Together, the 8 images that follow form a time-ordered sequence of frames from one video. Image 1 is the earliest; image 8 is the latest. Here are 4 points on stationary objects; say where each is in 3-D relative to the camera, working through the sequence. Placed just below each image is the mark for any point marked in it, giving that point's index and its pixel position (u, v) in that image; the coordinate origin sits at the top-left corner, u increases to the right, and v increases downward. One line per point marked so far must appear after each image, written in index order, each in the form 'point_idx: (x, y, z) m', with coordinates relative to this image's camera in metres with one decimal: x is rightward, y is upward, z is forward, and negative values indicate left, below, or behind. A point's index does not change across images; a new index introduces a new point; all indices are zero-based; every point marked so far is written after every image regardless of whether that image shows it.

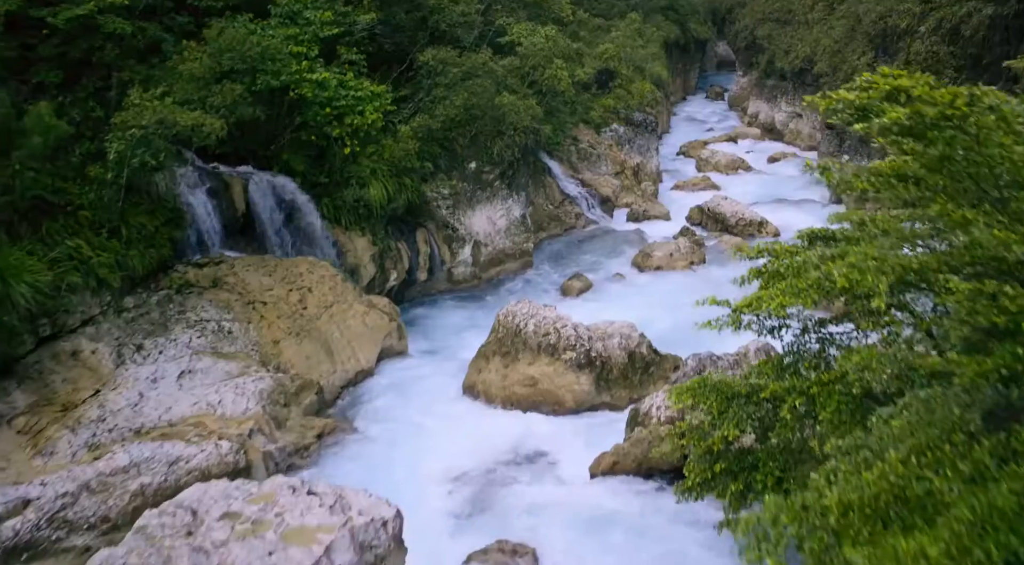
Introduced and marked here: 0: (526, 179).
0: (+0.3, +2.5, +18.6) m
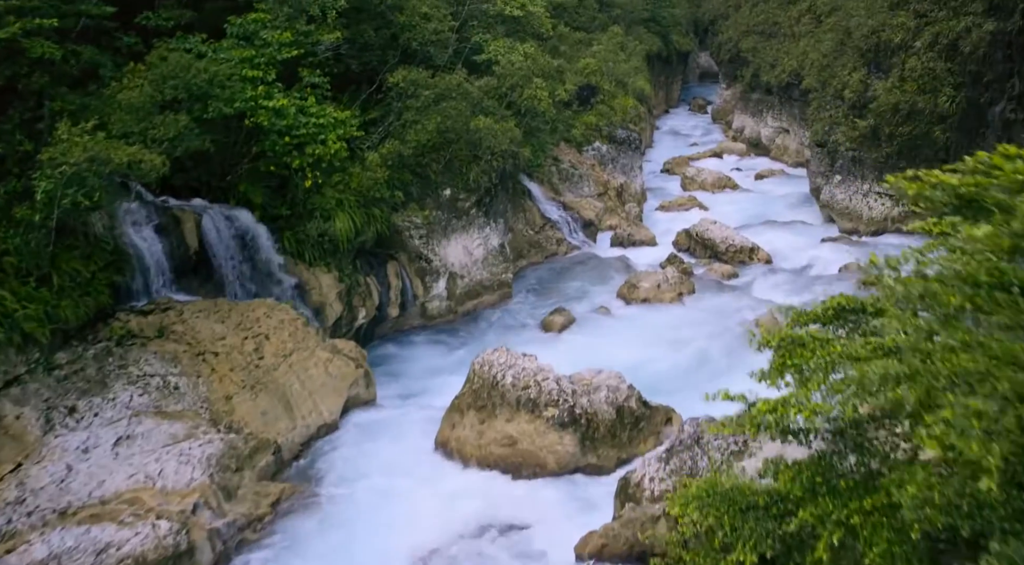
0: (-0.2, +1.8, +17.5) m
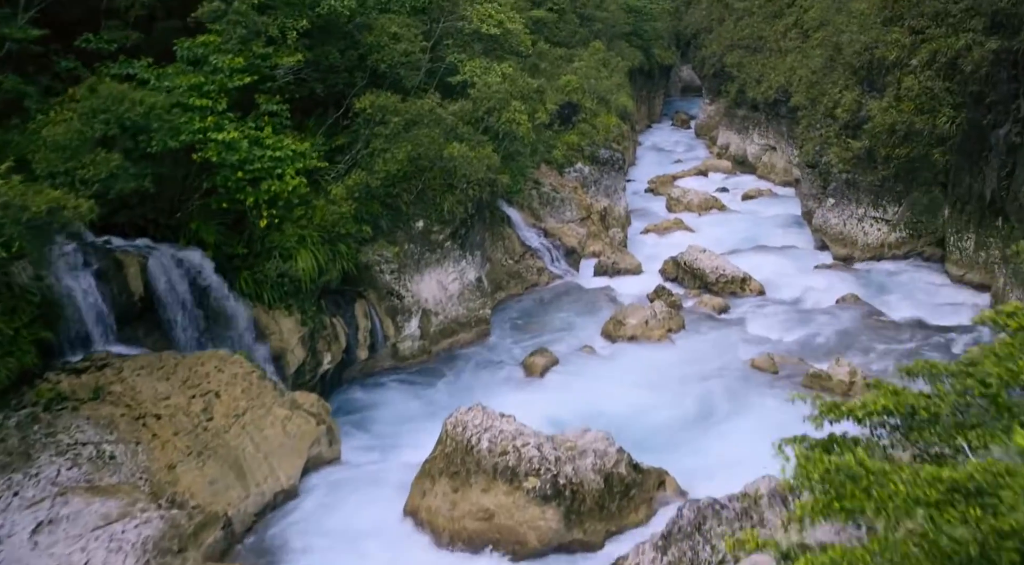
0: (-0.7, +1.0, +16.5) m
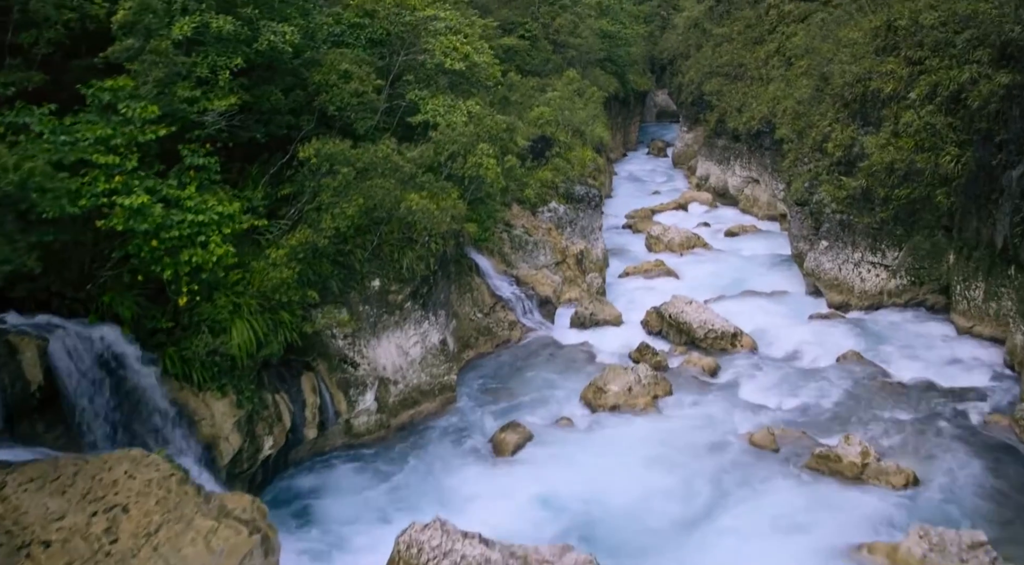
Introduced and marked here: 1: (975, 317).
0: (-1.3, -0.2, +14.8) m
1: (+9.2, -0.7, +15.3) m
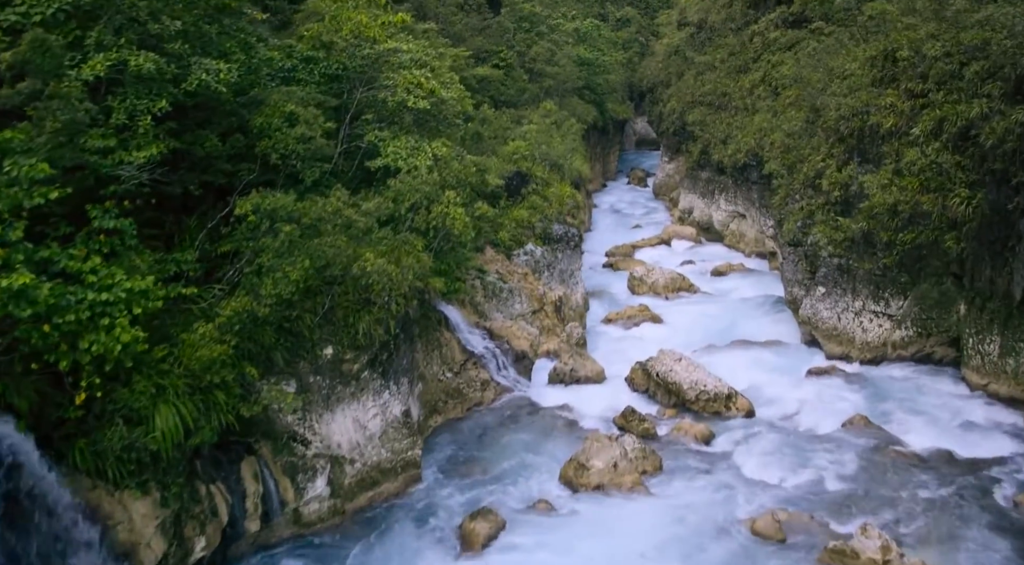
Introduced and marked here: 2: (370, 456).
0: (-1.8, -1.2, +13.3) m
1: (+8.7, -1.7, +14.0) m
2: (-2.3, -2.8, +12.3) m
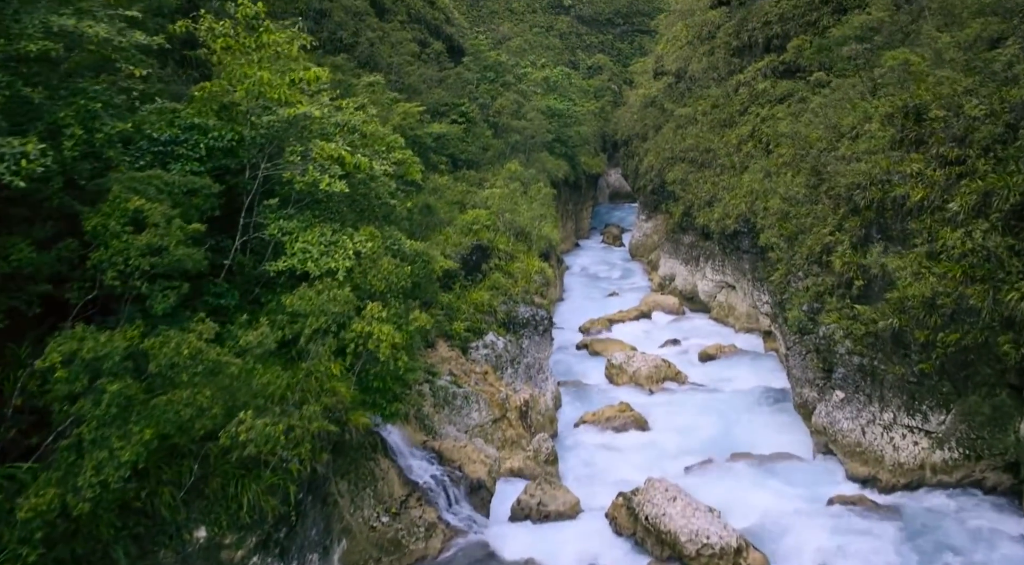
0: (-2.5, -3.0, +10.1) m
1: (+8.0, -3.3, +11.1) m
2: (-2.9, -4.5, +9.0) m
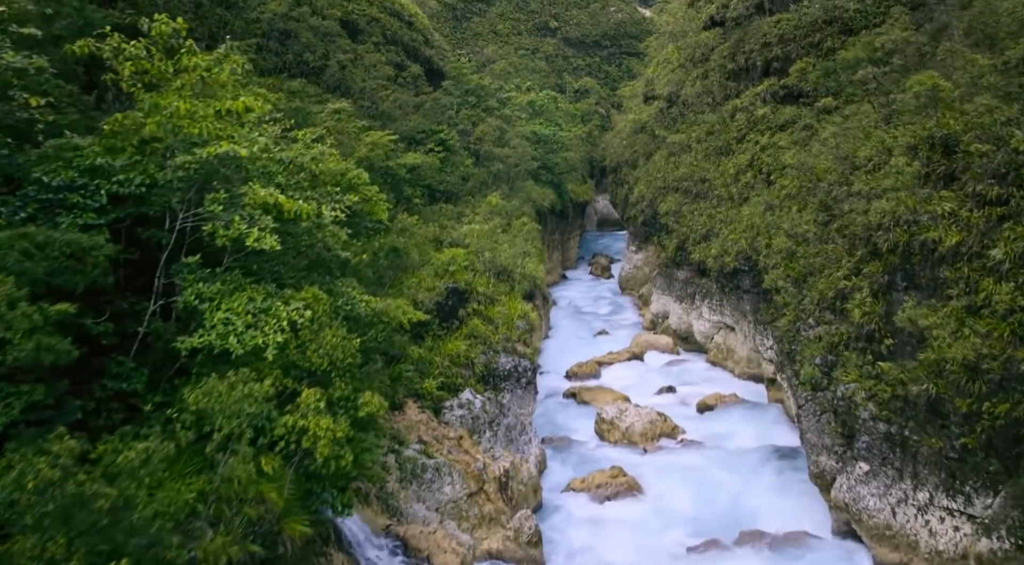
0: (-2.8, -3.8, +8.2) m
1: (+7.7, -4.1, +9.3) m
2: (-3.2, -5.3, +7.0) m
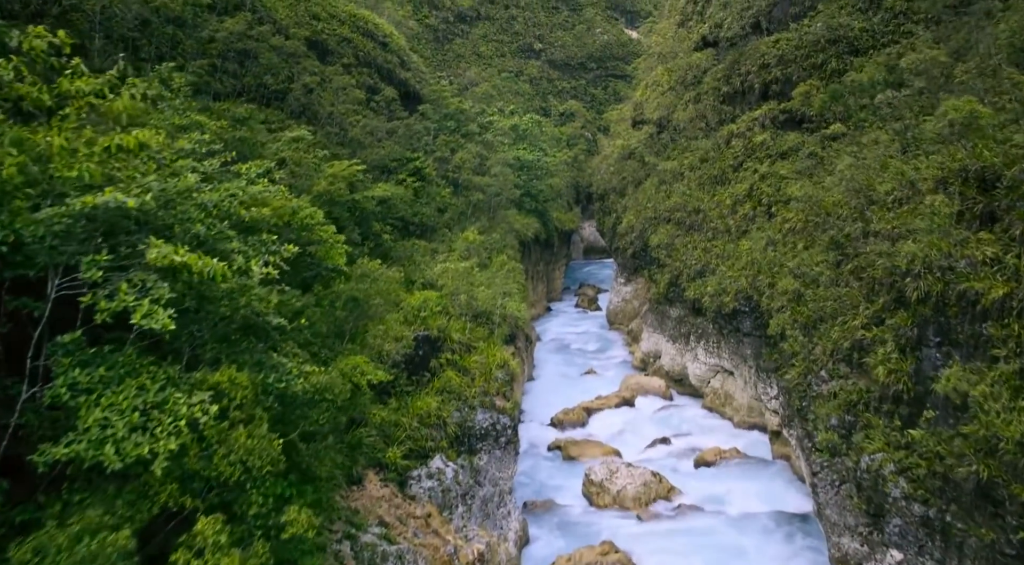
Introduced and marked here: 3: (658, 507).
0: (-3.0, -4.5, +6.3) m
1: (+7.4, -4.8, +7.6) m
2: (-3.4, -6.0, +5.0) m
3: (+2.9, -4.3, +14.6) m
